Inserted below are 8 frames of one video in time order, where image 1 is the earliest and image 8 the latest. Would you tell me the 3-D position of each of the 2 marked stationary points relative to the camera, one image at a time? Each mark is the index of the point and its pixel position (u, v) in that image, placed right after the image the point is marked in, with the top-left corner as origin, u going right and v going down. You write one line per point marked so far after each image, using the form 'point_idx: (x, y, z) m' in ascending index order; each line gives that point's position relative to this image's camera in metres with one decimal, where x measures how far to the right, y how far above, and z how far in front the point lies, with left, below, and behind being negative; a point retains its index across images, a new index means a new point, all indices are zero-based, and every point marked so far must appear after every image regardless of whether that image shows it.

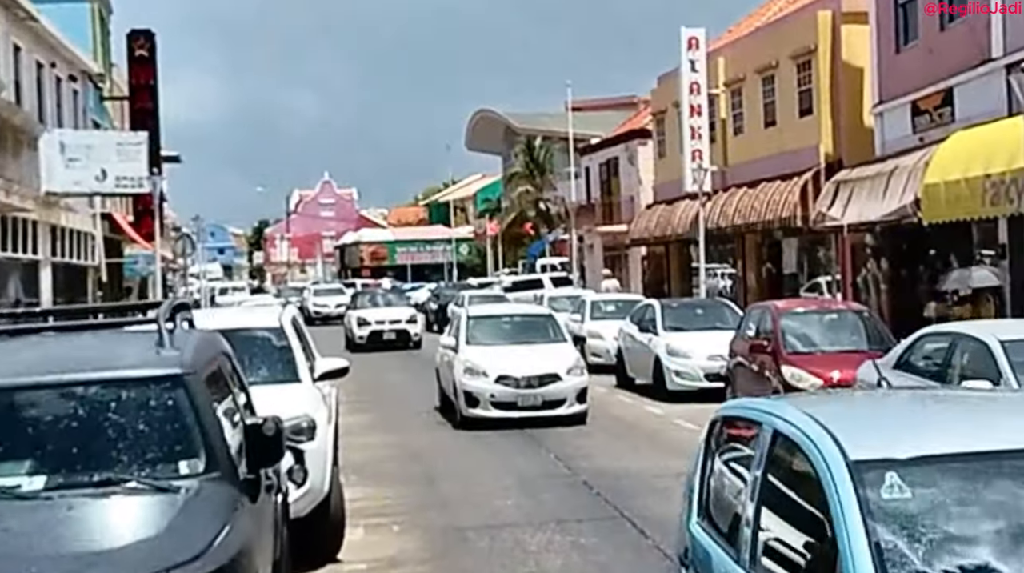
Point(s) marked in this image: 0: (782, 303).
0: (+3.5, -0.2, +17.5) m
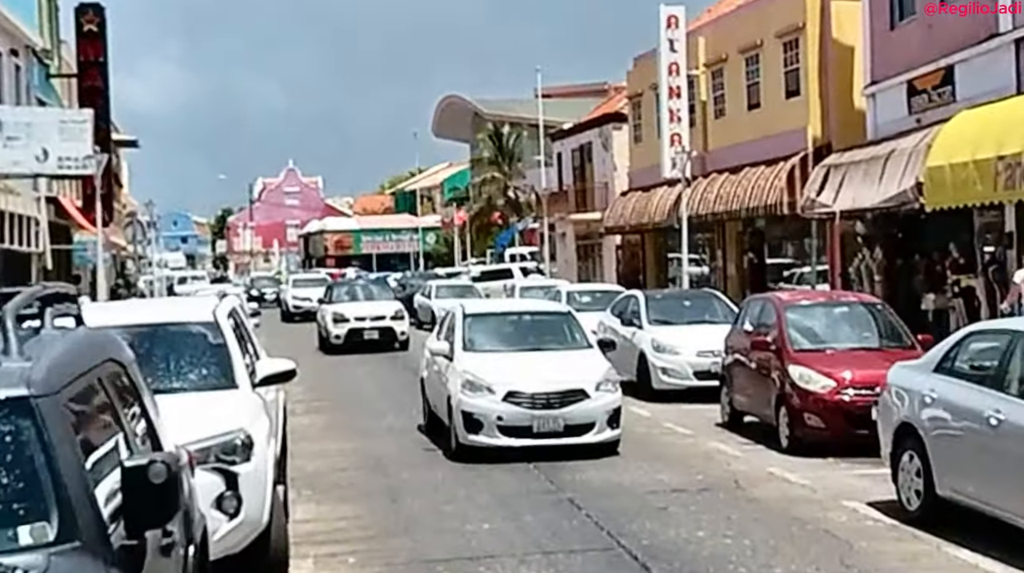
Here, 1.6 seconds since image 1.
0: (+3.2, -0.1, +15.8) m
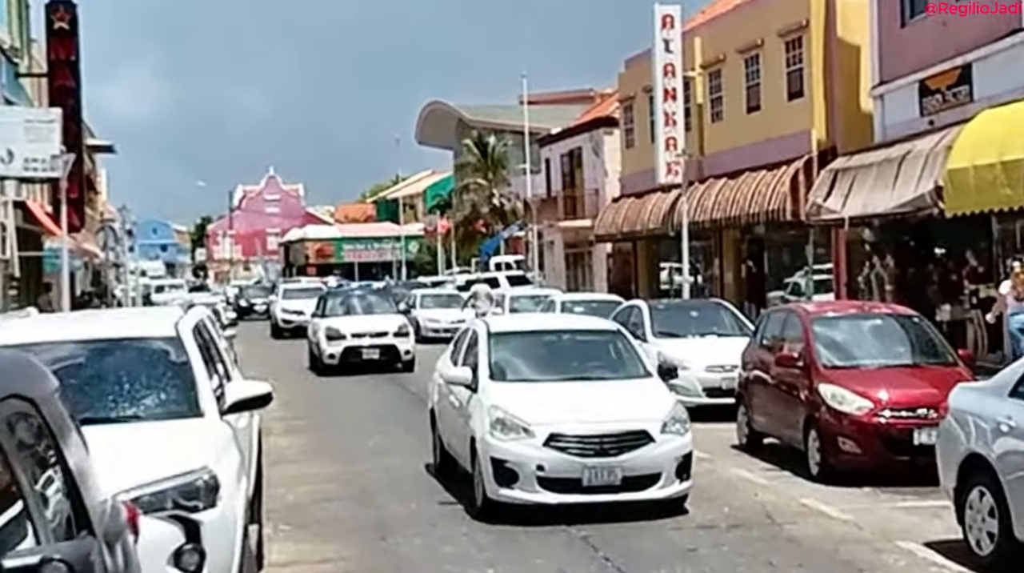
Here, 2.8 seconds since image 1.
0: (+3.2, -0.2, +14.4) m
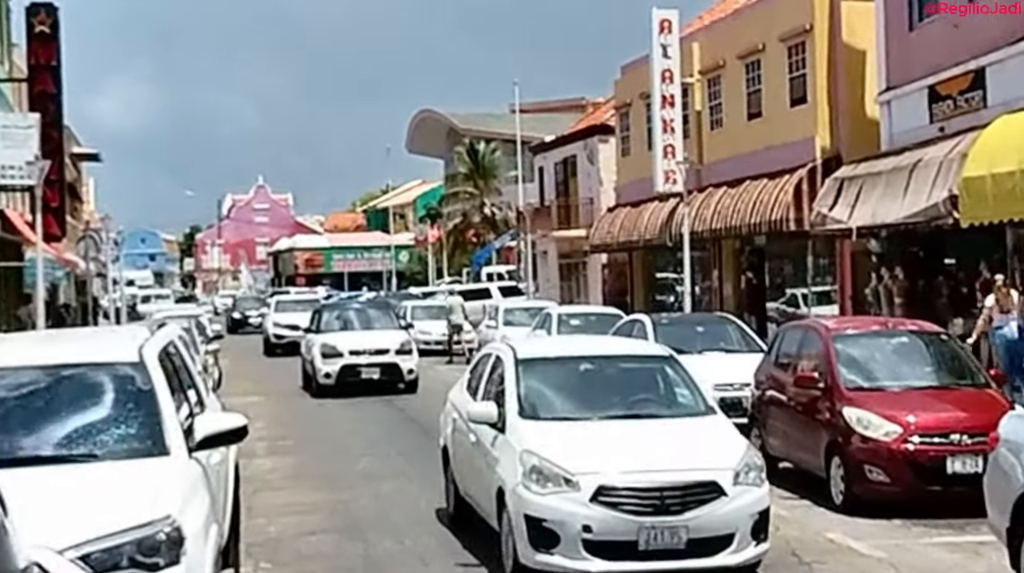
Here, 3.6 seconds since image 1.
0: (+3.2, -0.4, +13.5) m
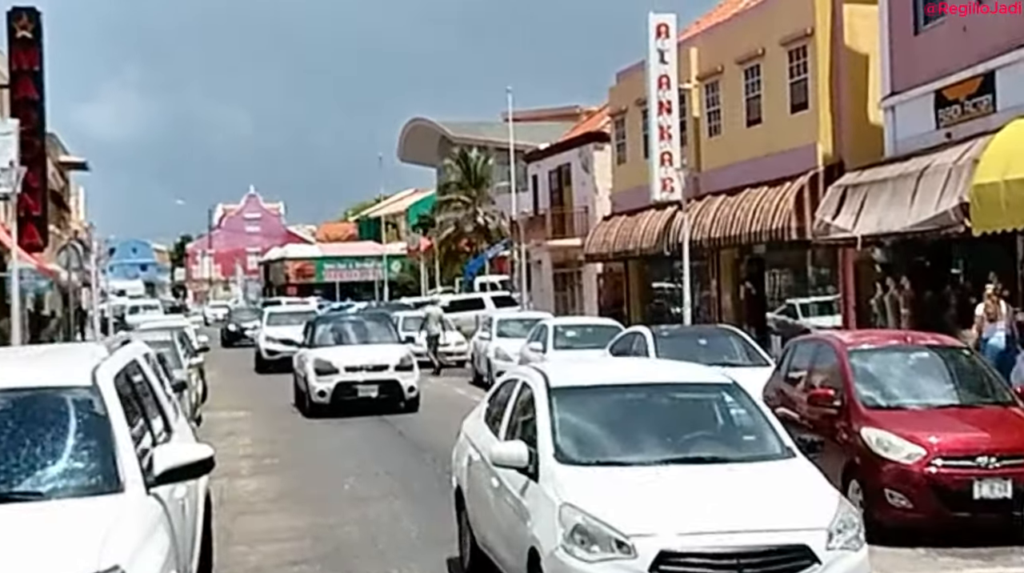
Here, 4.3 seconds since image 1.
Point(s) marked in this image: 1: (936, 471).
0: (+3.1, -0.5, +12.8) m
1: (+3.3, -1.4, +10.7) m
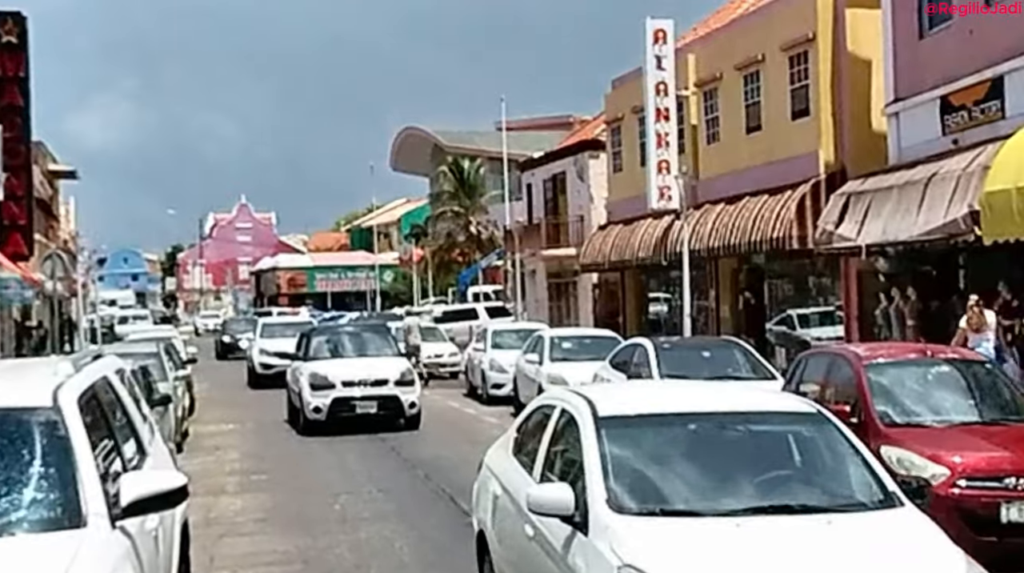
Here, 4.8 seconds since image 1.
0: (+3.1, -0.6, +12.2) m
1: (+3.3, -1.5, +10.1) m
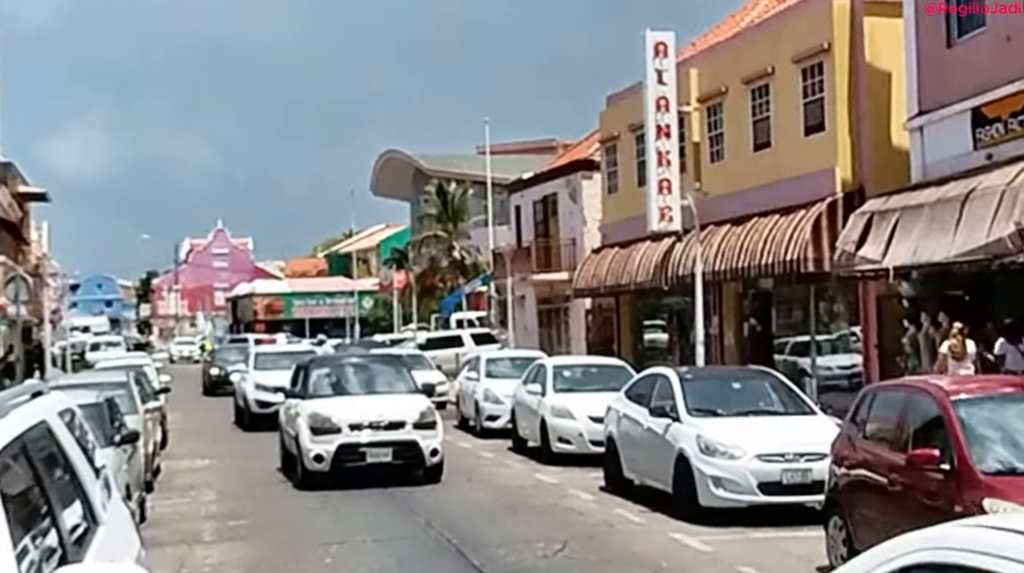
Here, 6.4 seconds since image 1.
0: (+3.3, -0.7, +10.5) m
1: (+3.6, -1.7, +8.4) m
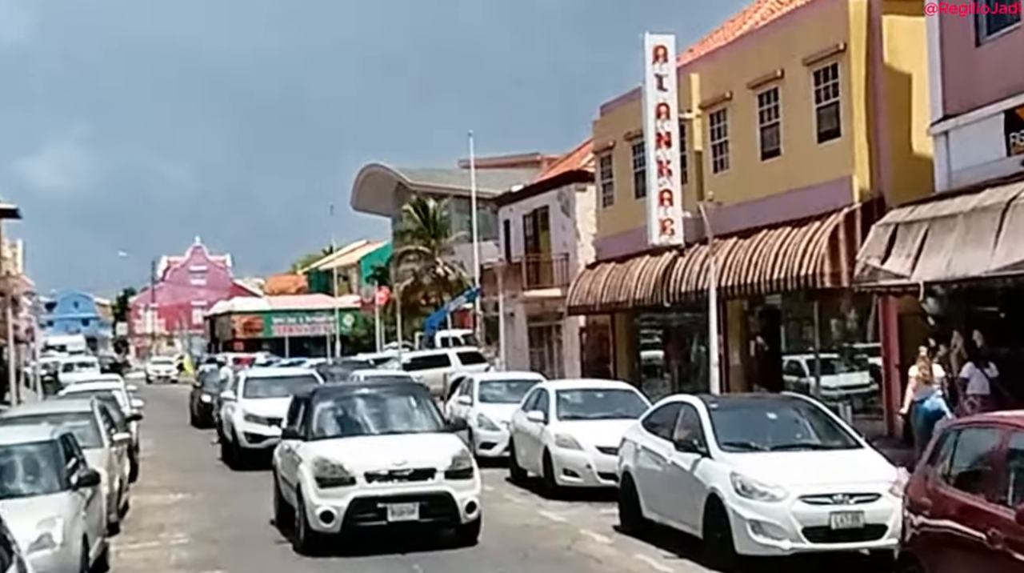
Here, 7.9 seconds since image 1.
0: (+3.5, -0.9, +8.9) m
1: (+3.7, -1.8, +6.8) m
